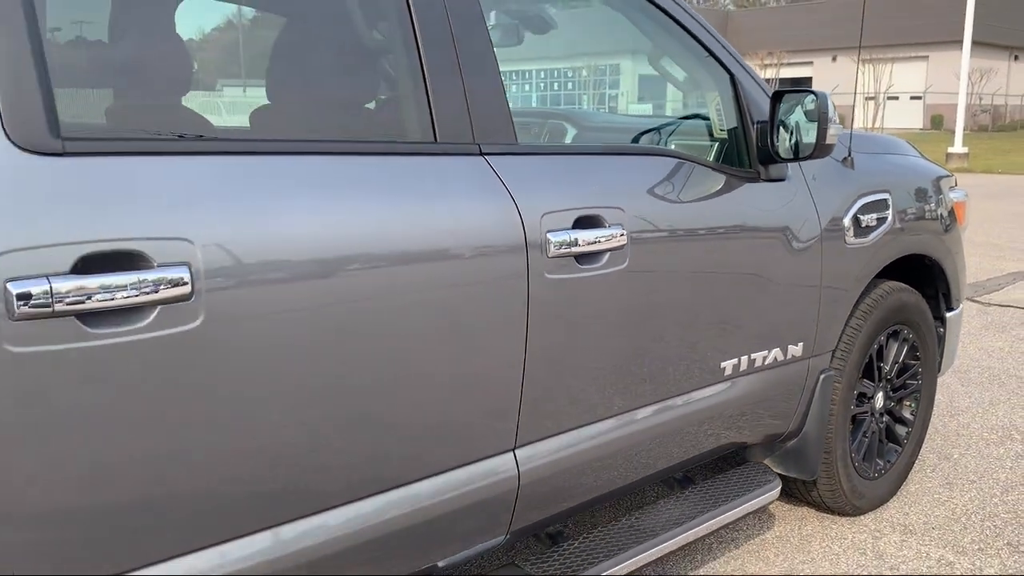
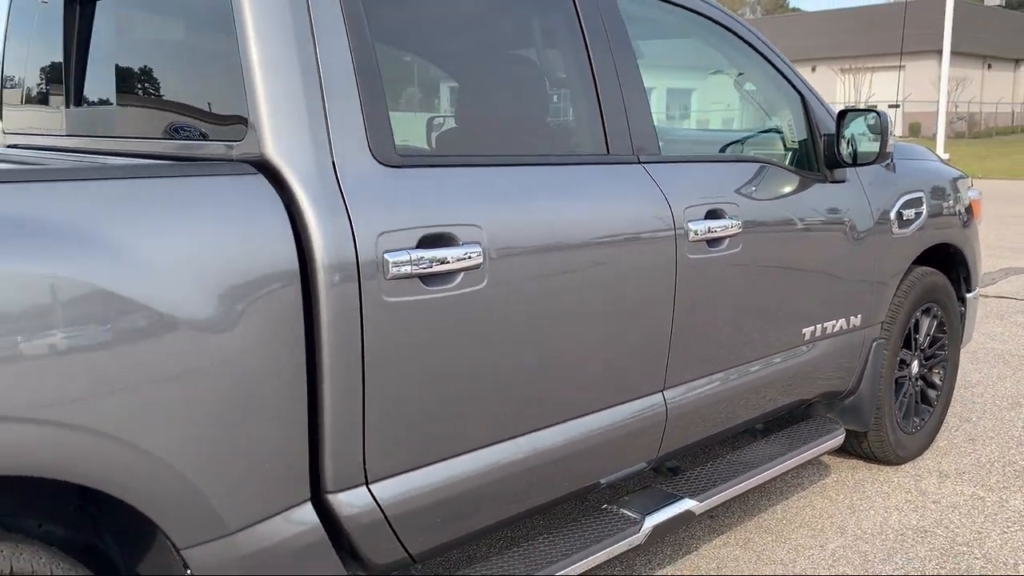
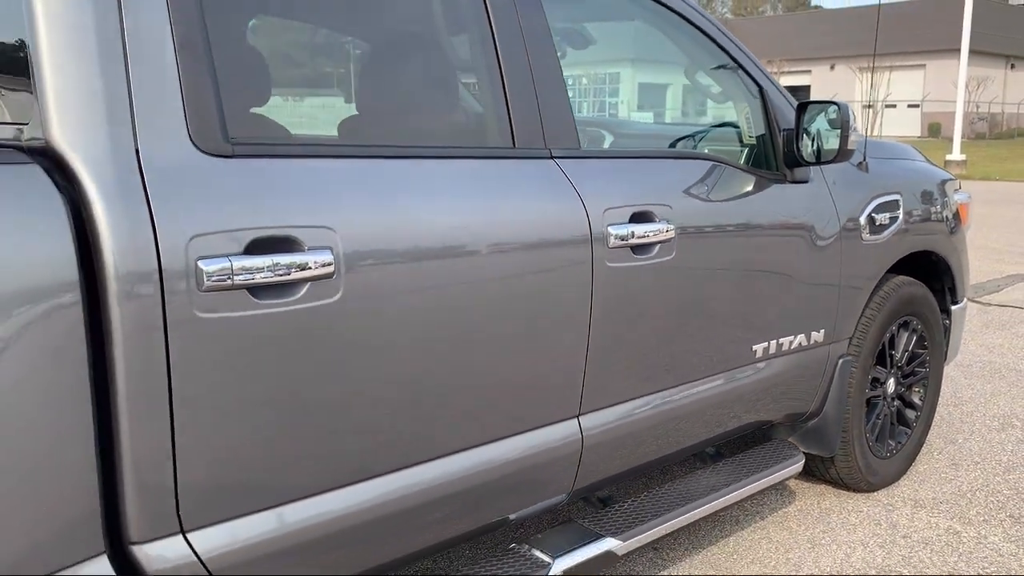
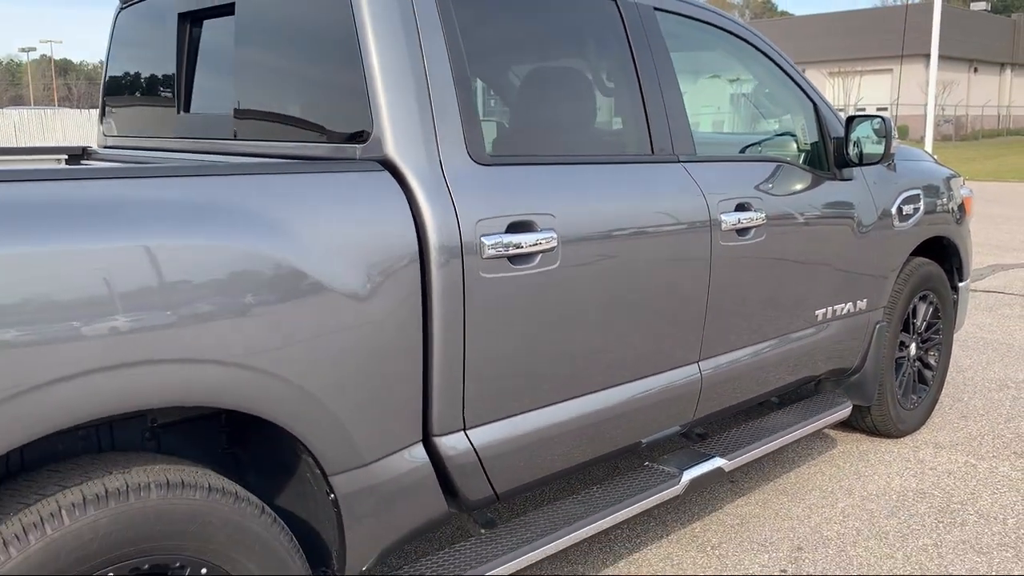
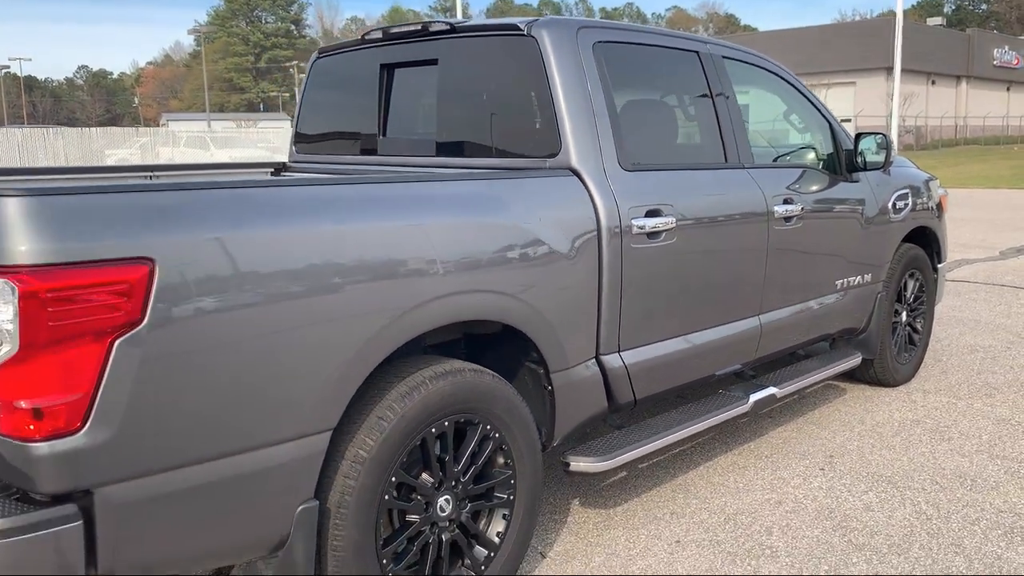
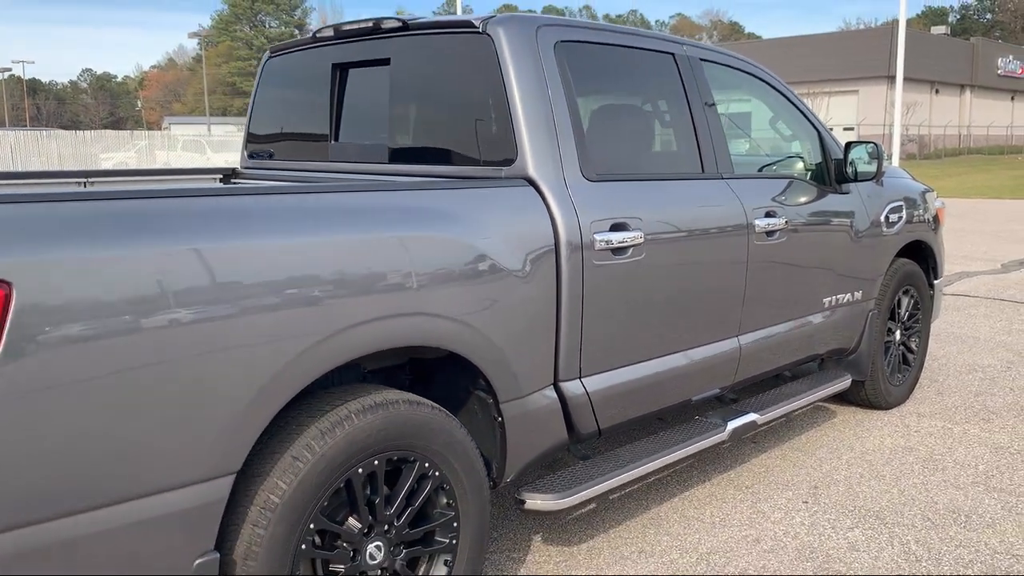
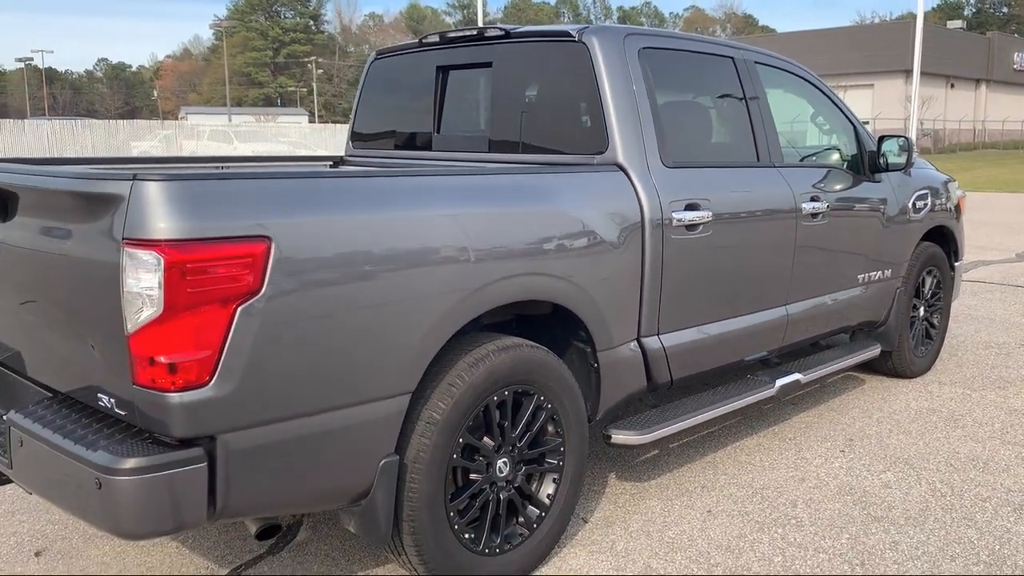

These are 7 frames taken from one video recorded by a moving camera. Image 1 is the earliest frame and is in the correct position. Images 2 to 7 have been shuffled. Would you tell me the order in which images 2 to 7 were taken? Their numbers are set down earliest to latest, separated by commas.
3, 2, 4, 6, 5, 7
